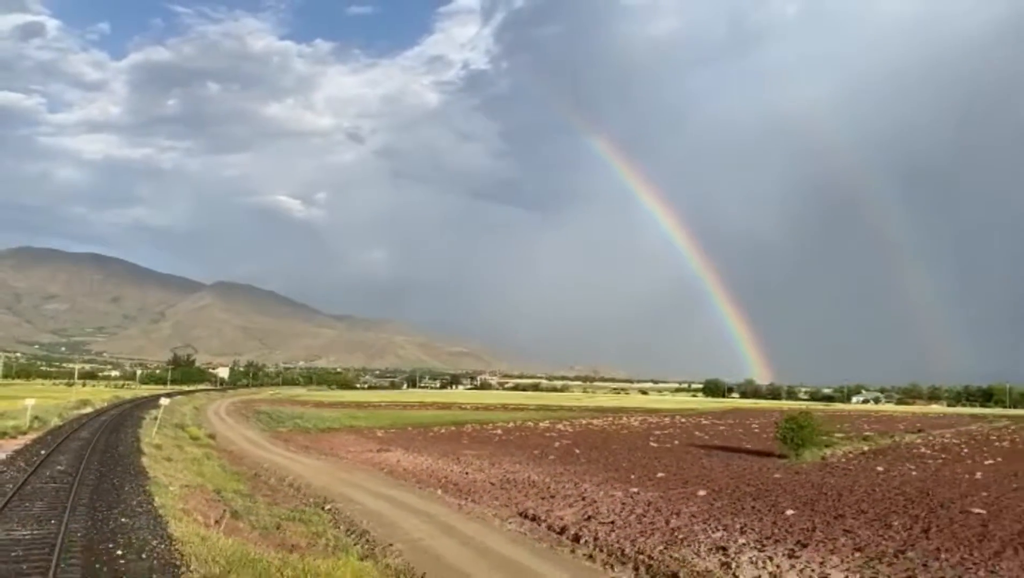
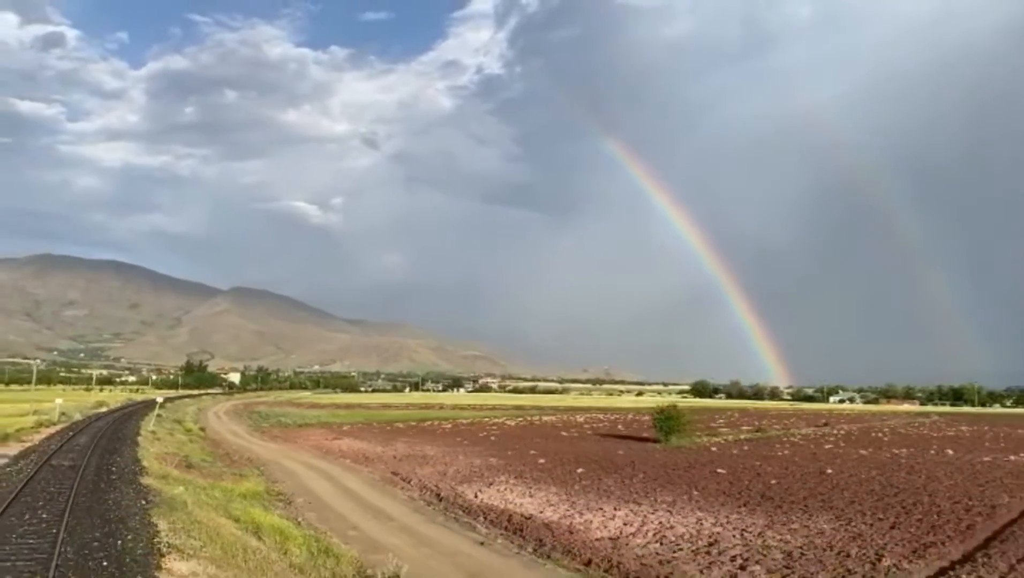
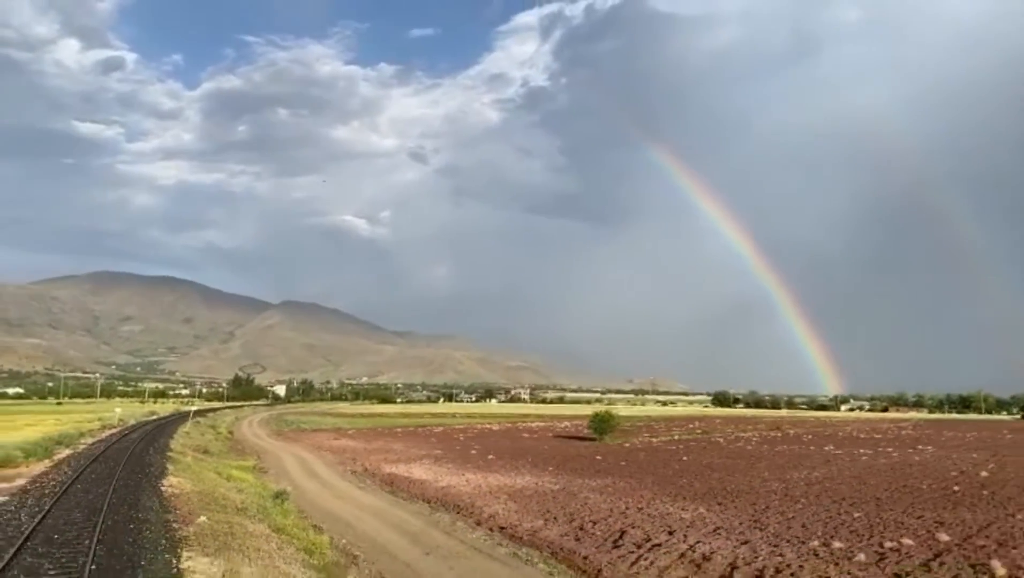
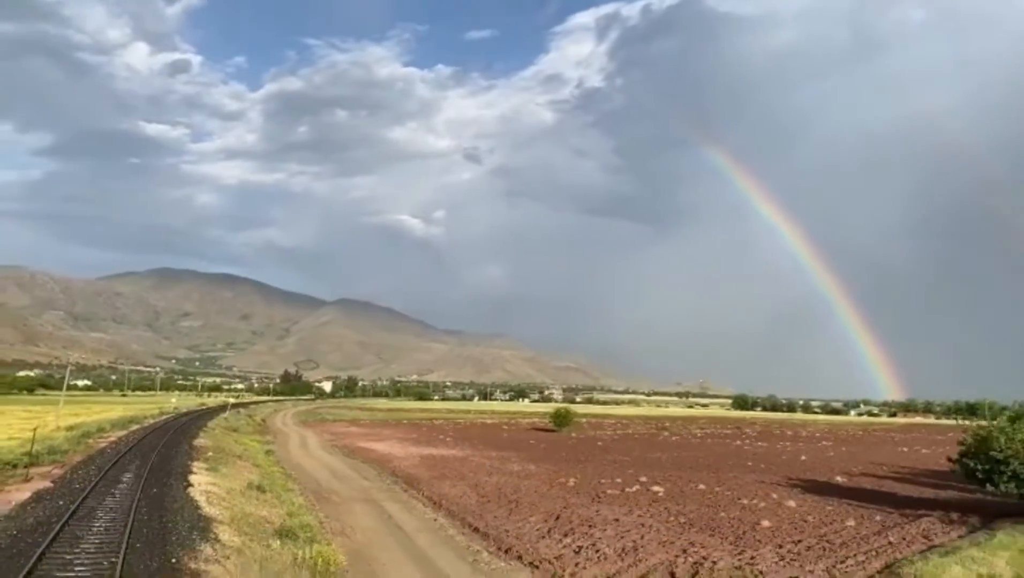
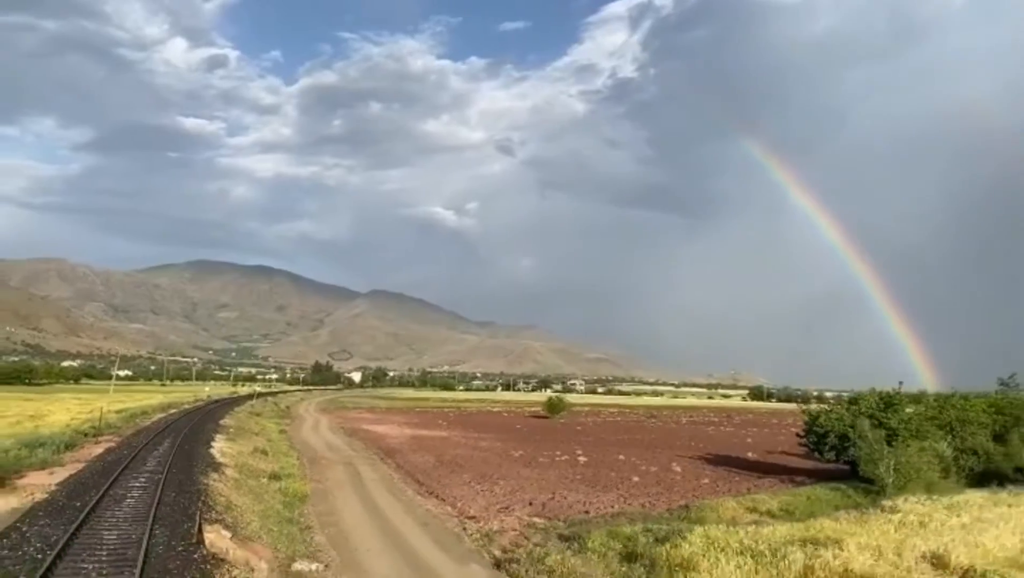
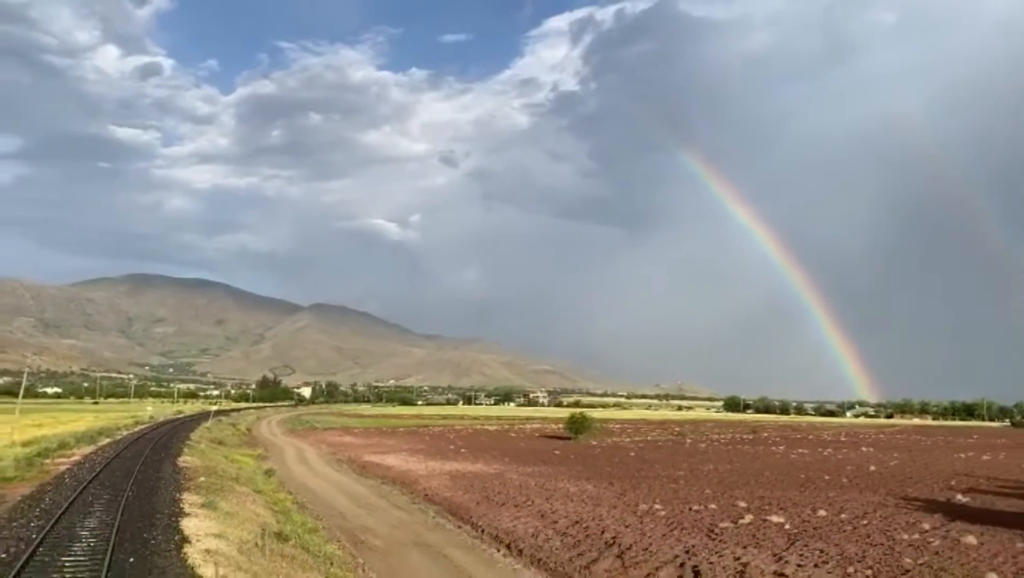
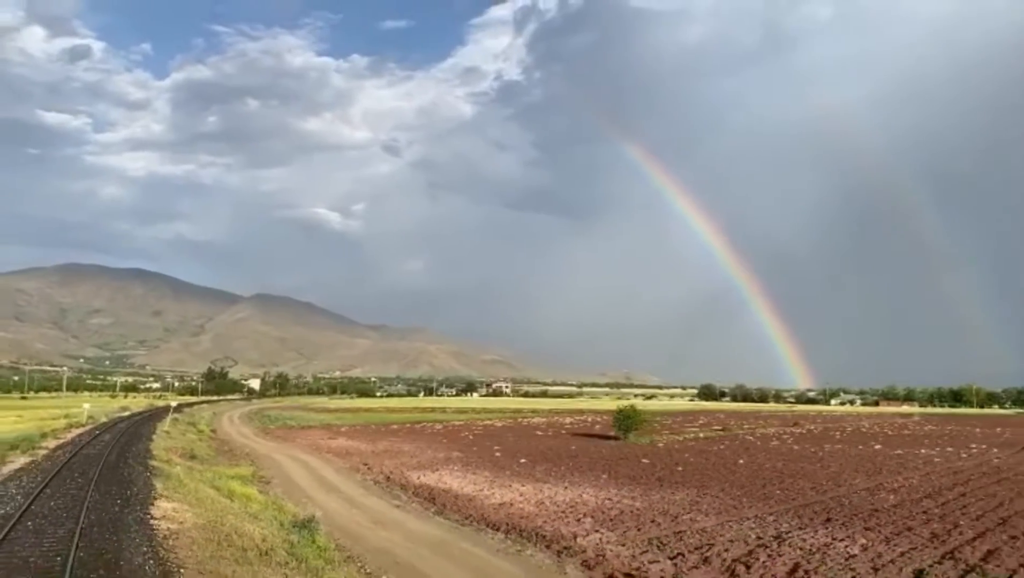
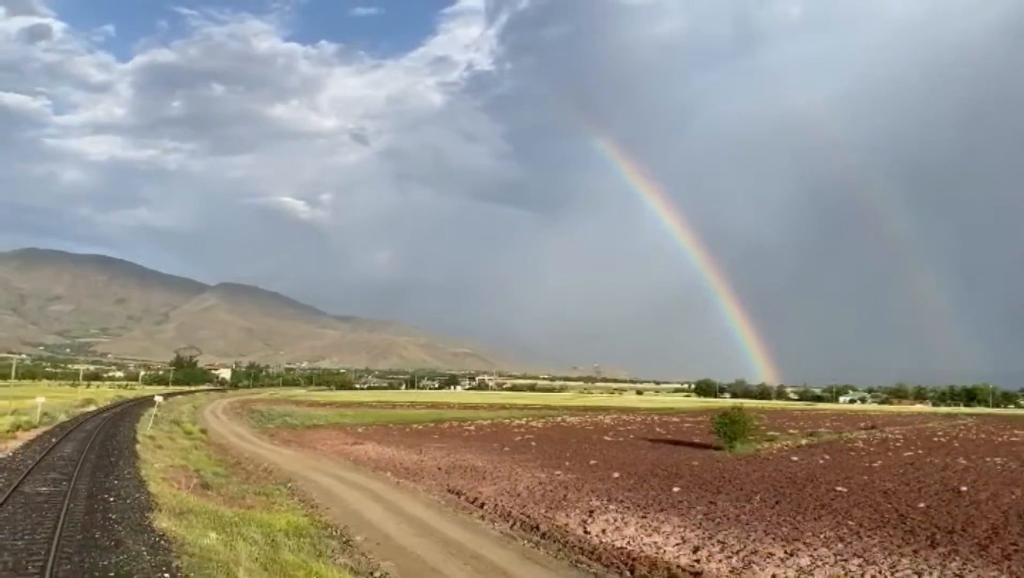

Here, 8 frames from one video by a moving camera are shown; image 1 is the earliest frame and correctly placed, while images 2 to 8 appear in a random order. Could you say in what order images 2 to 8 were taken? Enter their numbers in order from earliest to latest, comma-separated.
8, 2, 7, 3, 6, 4, 5
